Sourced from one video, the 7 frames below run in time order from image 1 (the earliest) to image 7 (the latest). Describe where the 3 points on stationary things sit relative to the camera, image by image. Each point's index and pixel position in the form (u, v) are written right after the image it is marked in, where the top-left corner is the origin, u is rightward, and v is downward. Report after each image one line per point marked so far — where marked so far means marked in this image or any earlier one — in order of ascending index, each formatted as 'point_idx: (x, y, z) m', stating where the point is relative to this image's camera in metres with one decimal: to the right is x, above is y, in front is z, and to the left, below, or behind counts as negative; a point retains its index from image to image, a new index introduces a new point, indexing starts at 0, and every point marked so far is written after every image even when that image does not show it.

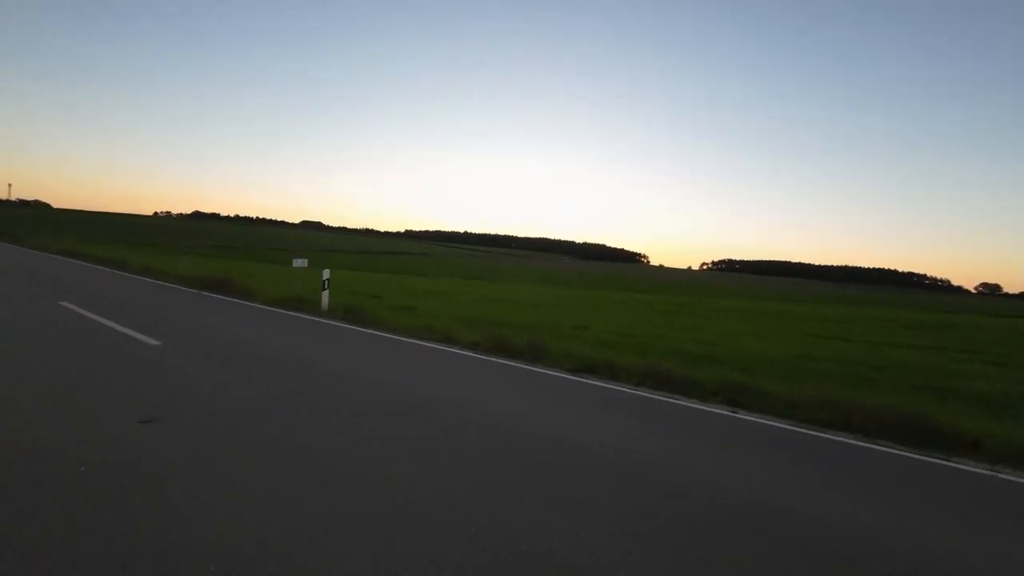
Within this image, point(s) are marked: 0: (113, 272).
0: (-11.2, +0.5, +19.4) m
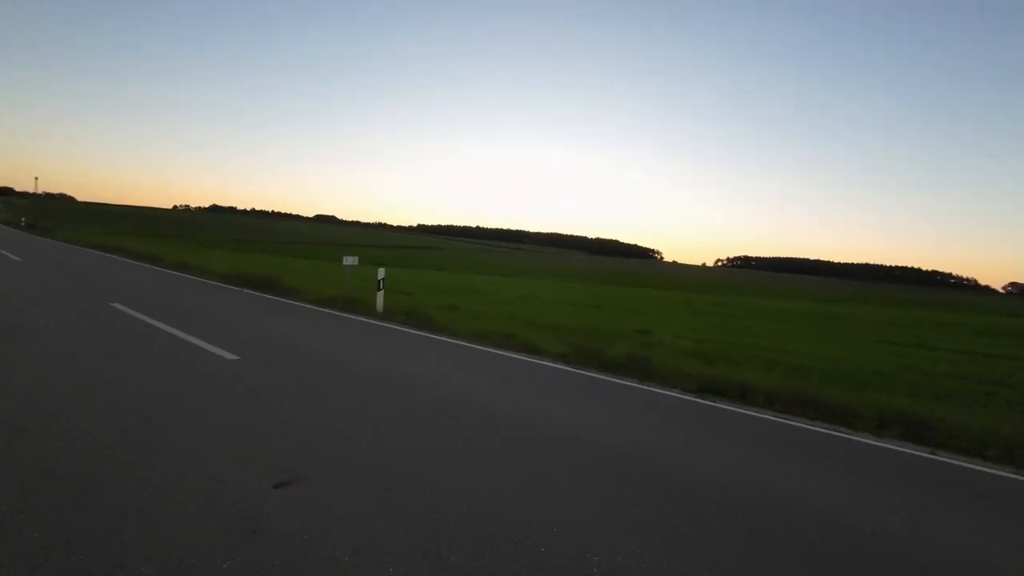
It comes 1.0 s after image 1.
0: (-10.2, +0.6, +19.0) m
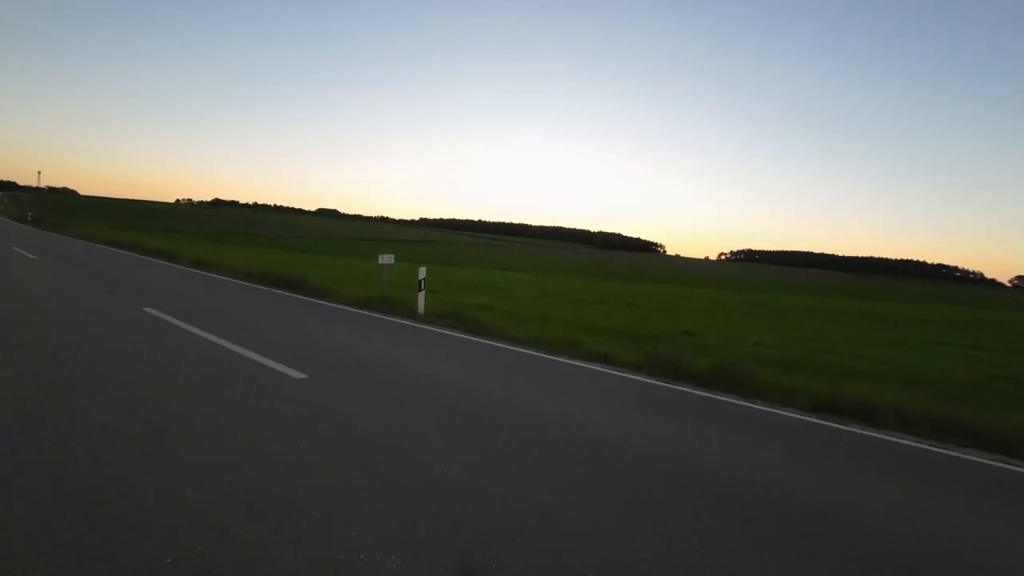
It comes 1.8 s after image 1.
0: (-9.5, +0.7, +18.5) m
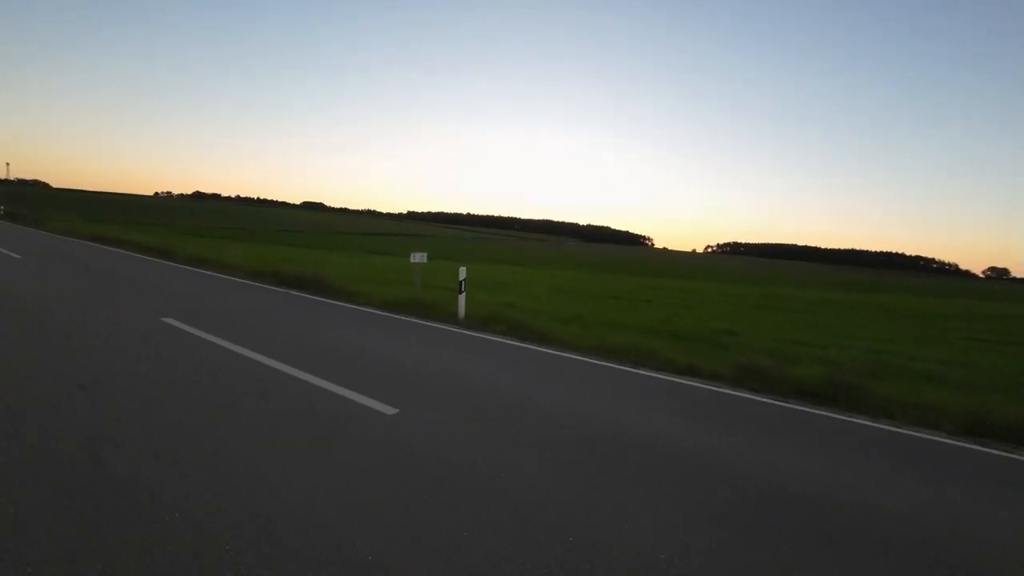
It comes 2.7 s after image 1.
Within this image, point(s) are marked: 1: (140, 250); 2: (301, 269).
0: (-9.3, +0.7, +17.5) m
1: (-10.6, +1.1, +19.8) m
2: (-5.7, +0.5, +19.1) m
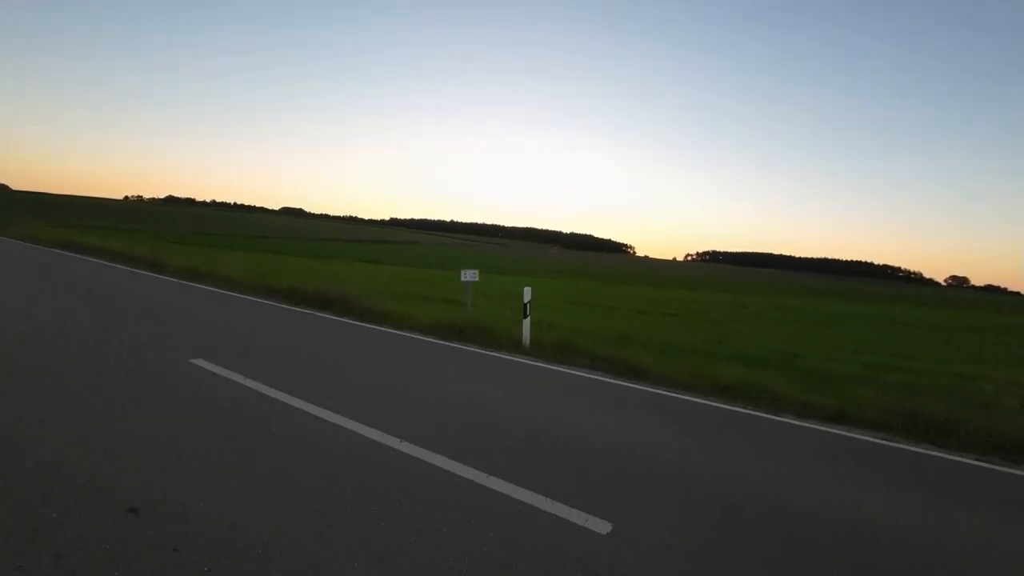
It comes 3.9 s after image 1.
0: (-9.0, +0.5, +16.1) m
1: (-10.5, +0.8, +18.4) m
2: (-5.5, +0.2, +17.9) m
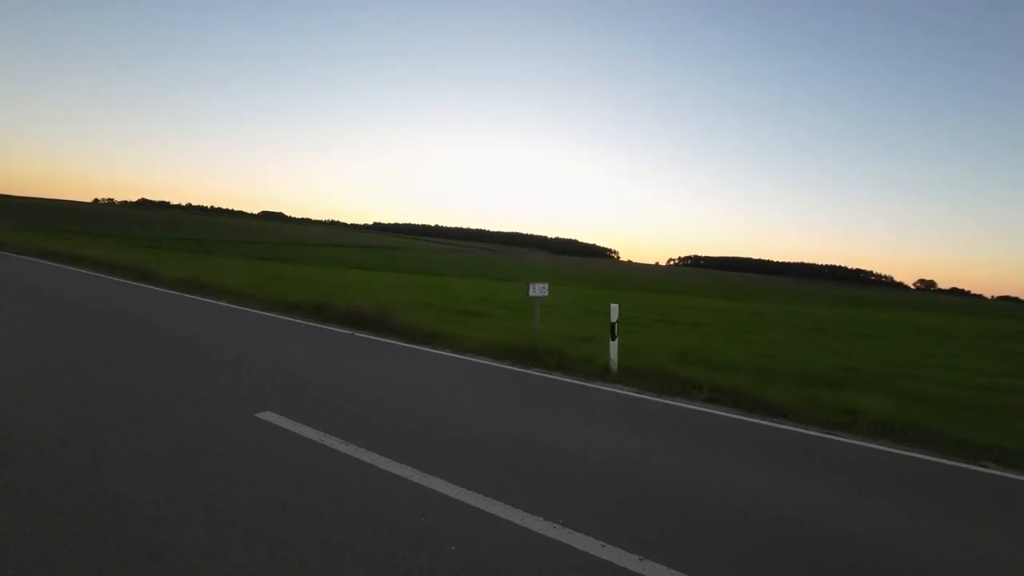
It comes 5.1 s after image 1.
0: (-8.8, +0.3, +14.9) m
1: (-10.3, +0.6, +17.0) m
2: (-5.3, 0.0, +16.7) m
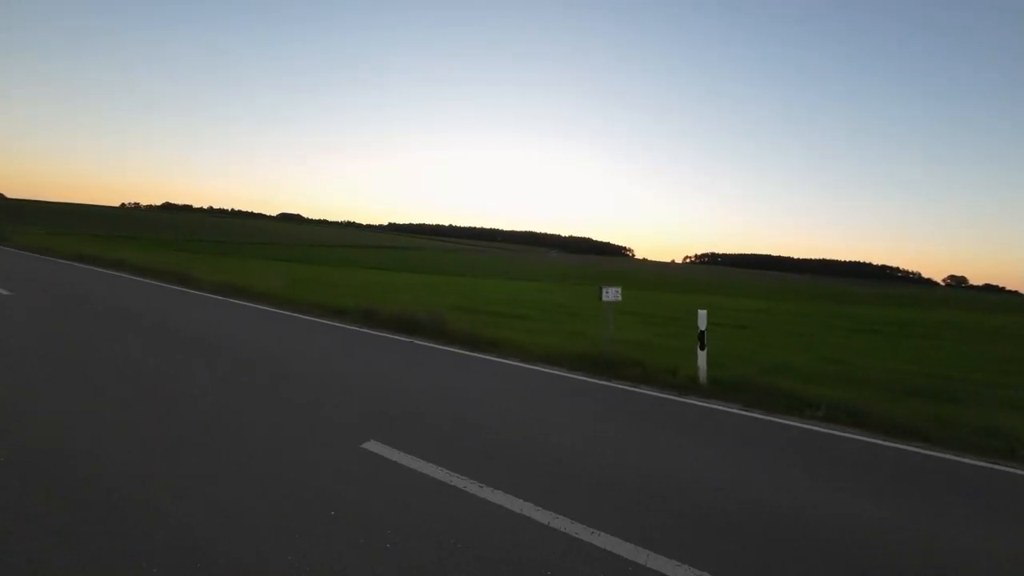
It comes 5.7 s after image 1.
0: (-8.1, +0.2, +14.6) m
1: (-9.5, +0.5, +16.8) m
2: (-4.6, -0.1, +16.4) m
